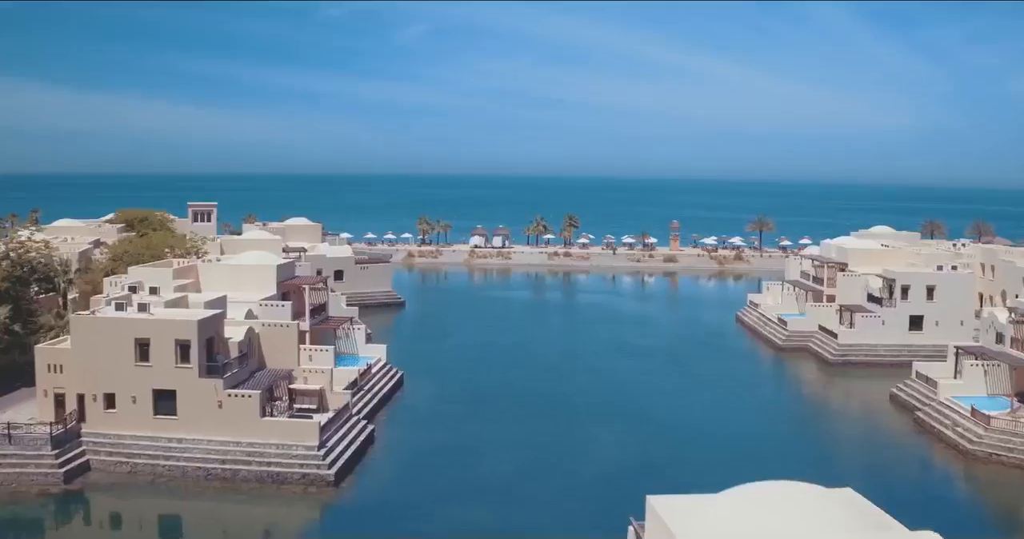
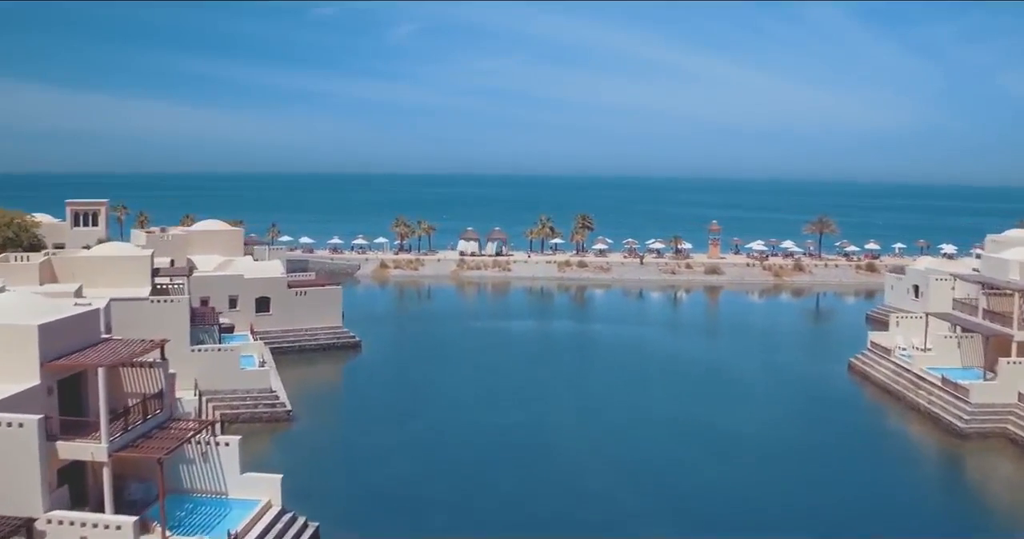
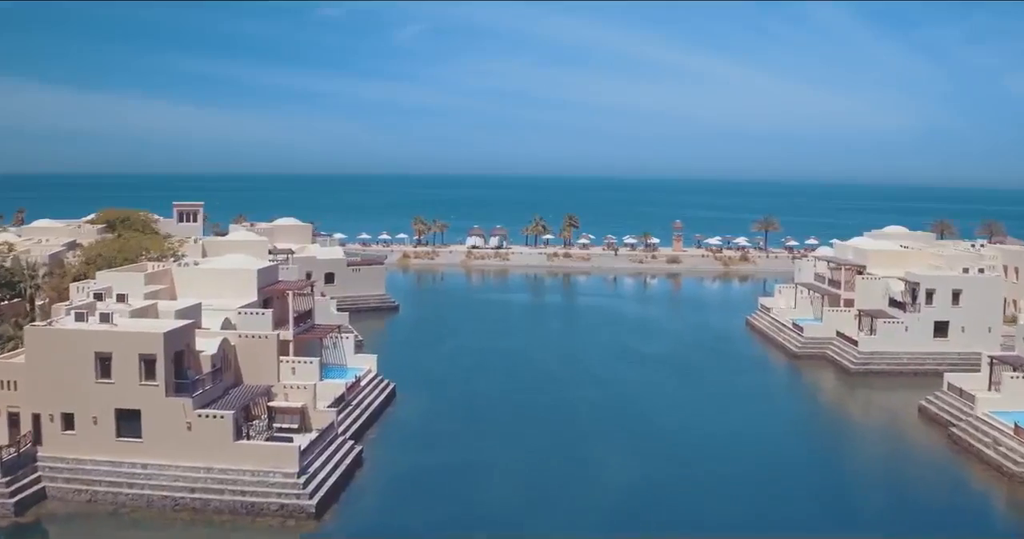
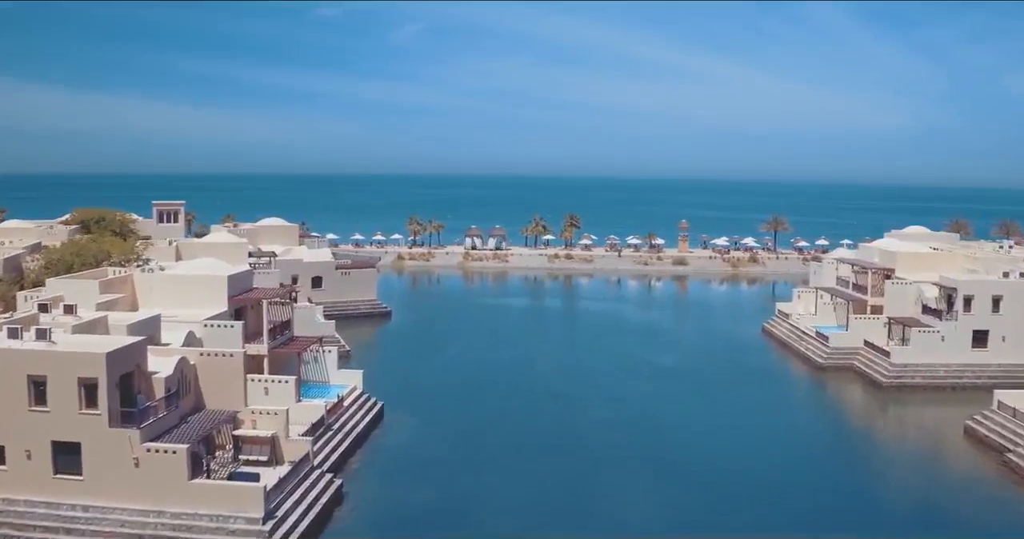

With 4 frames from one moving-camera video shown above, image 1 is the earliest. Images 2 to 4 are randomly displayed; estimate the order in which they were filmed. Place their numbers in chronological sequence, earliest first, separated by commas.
3, 4, 2
